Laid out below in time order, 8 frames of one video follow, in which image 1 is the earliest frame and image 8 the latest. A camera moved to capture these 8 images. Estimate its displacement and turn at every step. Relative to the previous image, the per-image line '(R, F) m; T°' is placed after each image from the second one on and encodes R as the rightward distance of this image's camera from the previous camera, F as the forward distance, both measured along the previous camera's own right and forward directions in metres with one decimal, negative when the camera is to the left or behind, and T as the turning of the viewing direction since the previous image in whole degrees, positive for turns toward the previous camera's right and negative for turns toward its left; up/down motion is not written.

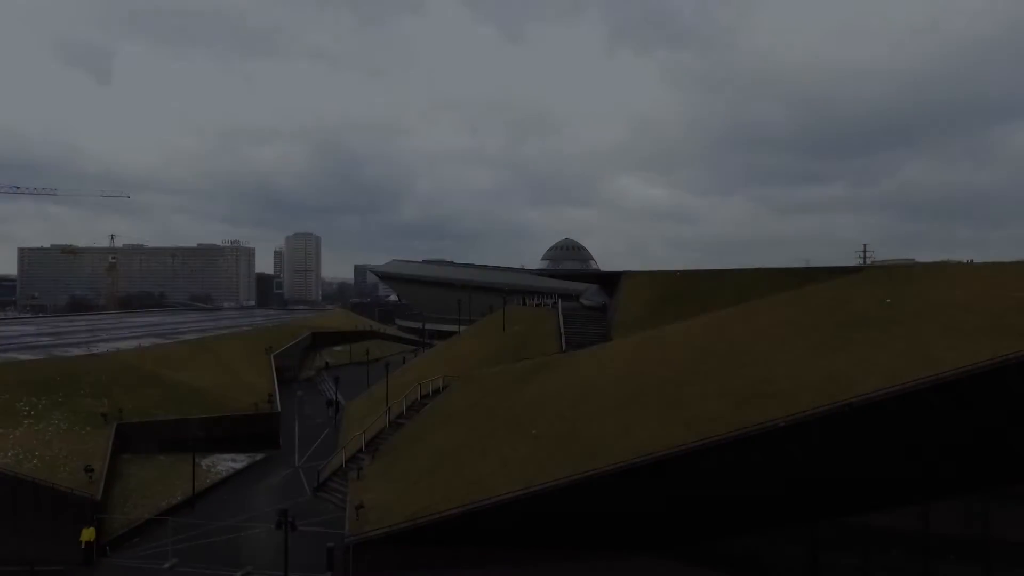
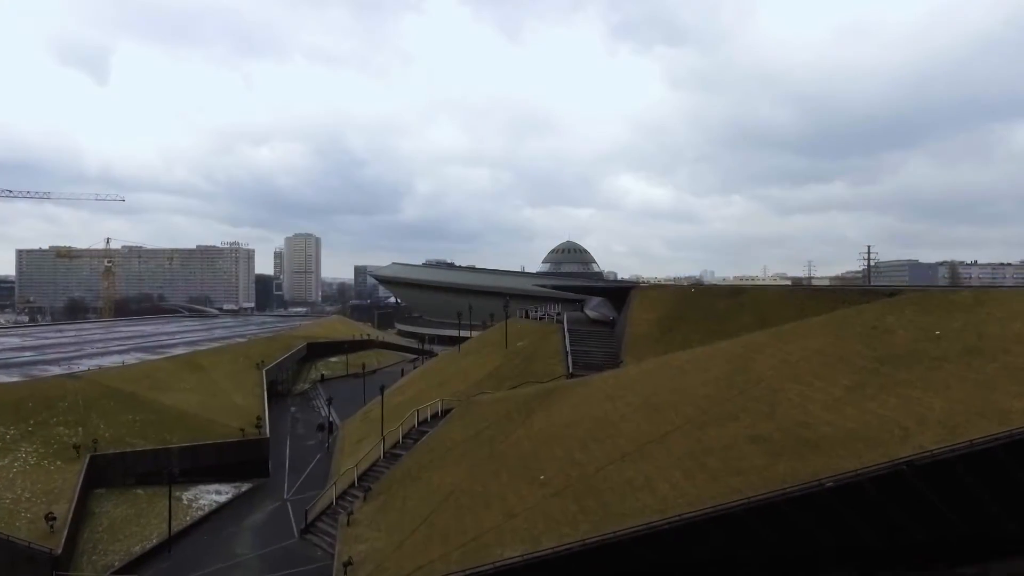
(-0.1, +1.2) m; 0°
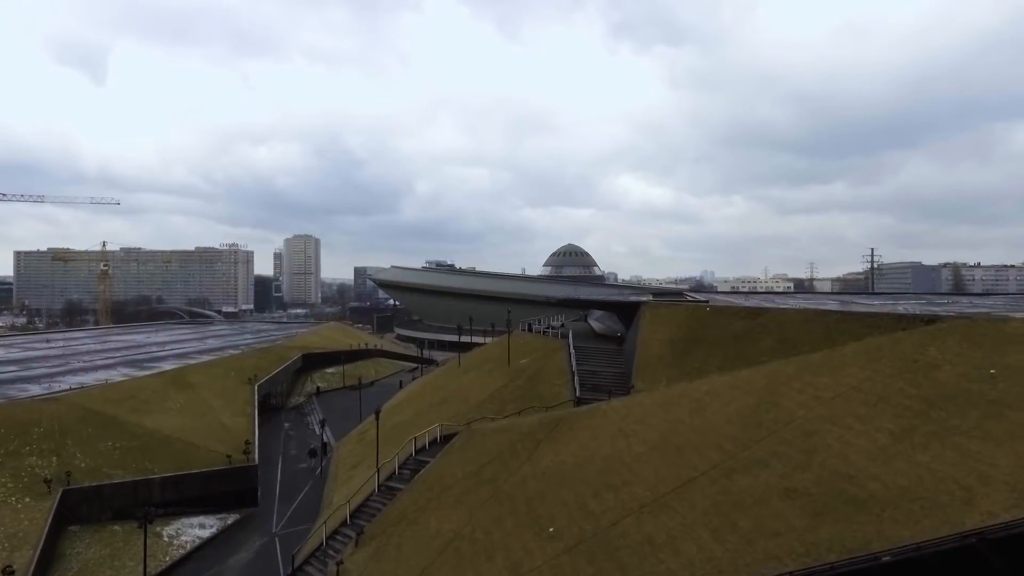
(-0.1, +1.0) m; 0°
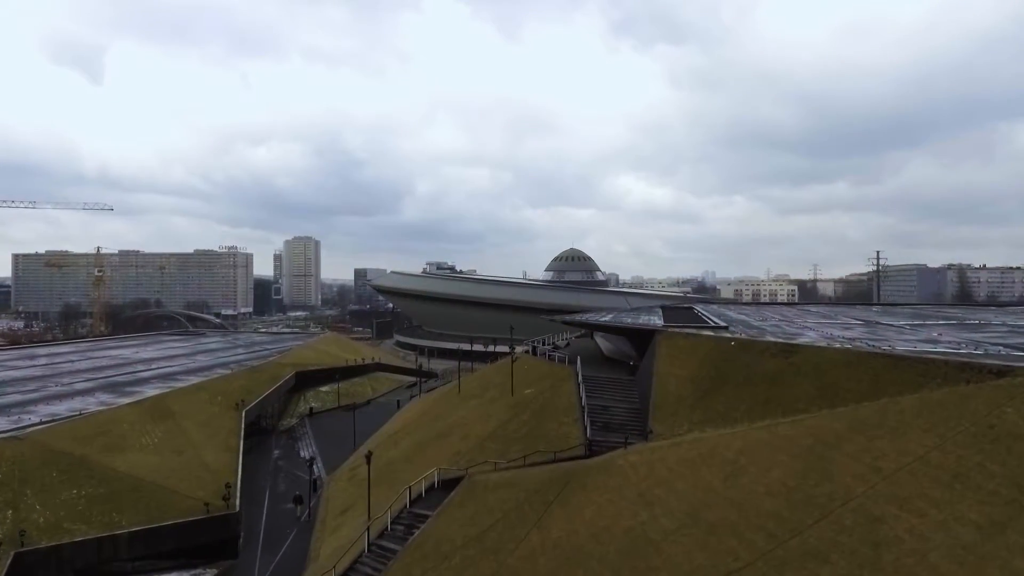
(-0.1, +1.5) m; 0°
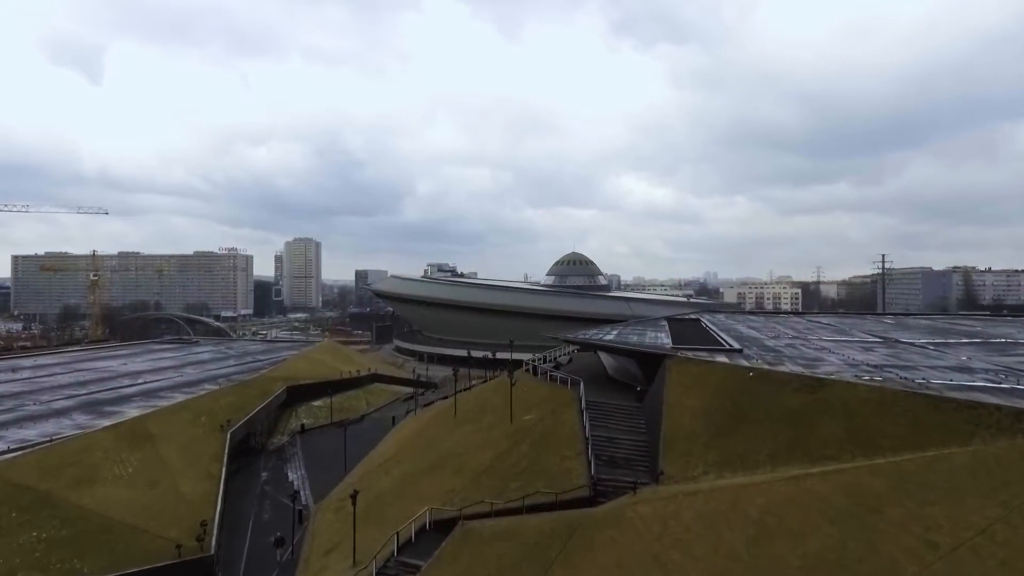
(+0.1, +1.2) m; 0°
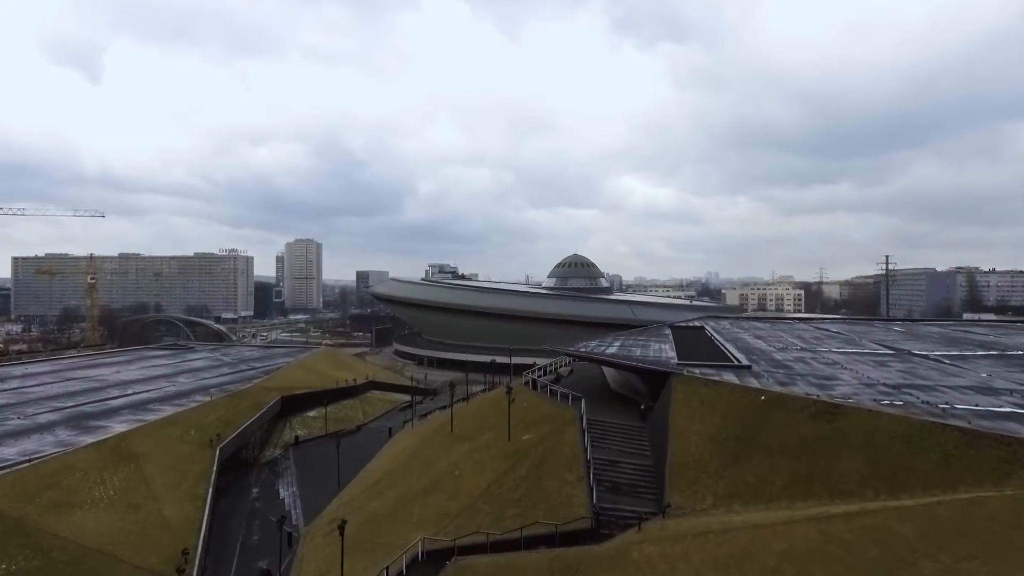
(+0.1, +0.8) m; 0°
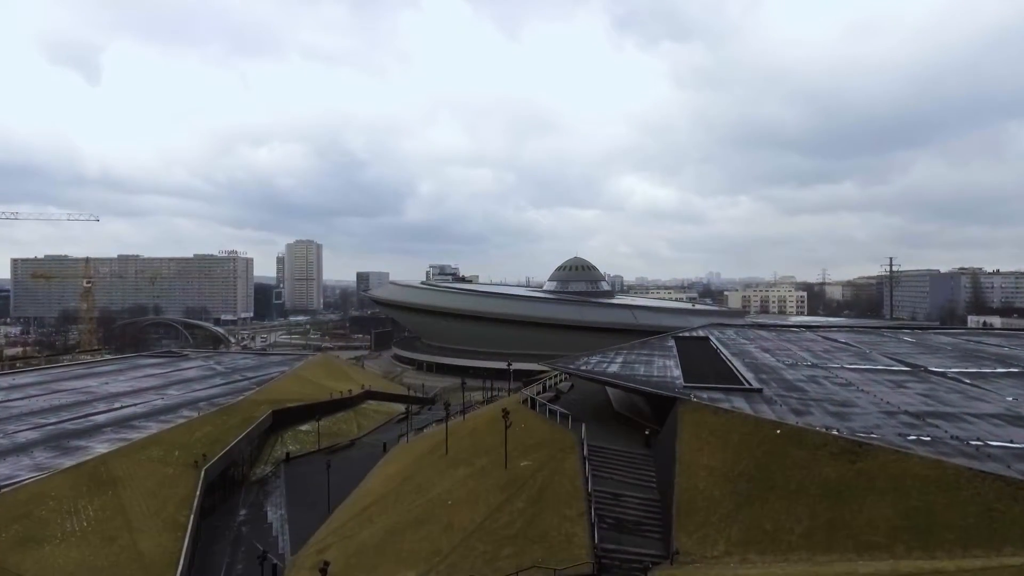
(+0.1, +0.9) m; 0°
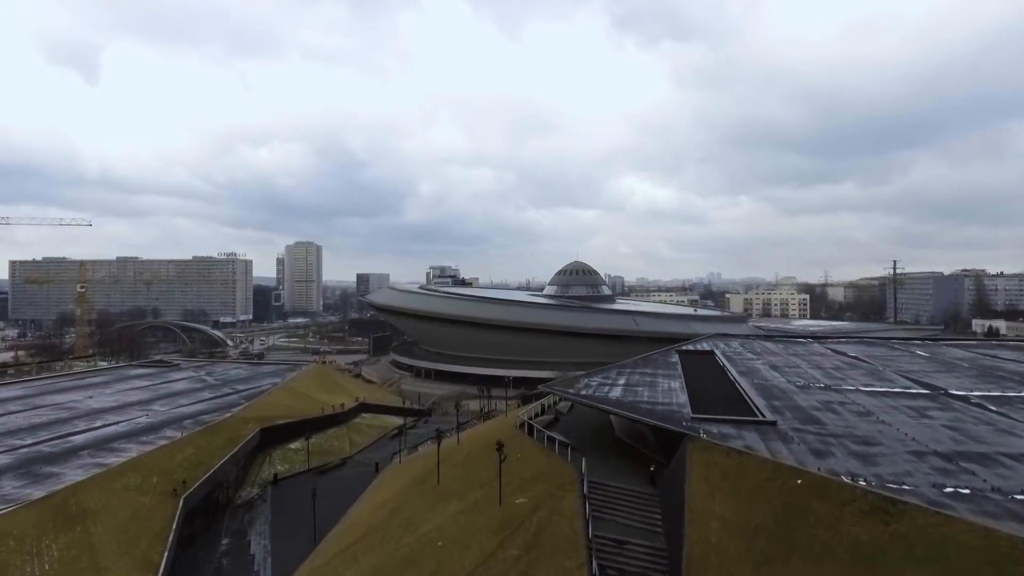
(+0.1, +1.1) m; 0°
